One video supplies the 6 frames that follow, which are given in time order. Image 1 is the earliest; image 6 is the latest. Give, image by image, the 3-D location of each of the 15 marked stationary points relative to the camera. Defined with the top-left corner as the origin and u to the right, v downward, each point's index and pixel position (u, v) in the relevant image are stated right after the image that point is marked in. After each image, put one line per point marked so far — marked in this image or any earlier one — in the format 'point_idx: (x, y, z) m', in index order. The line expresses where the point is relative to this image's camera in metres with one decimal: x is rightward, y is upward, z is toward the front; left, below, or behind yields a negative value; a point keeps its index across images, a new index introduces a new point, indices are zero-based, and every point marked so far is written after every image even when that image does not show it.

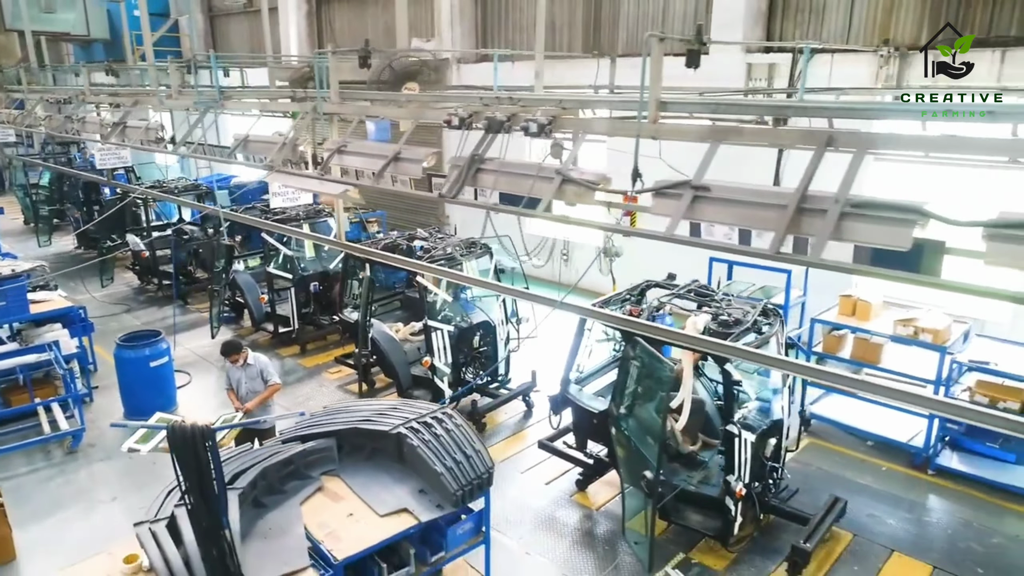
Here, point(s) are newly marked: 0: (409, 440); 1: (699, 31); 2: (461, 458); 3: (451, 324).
0: (-0.5, -0.7, +3.7) m
1: (+0.7, +1.0, +3.2) m
2: (-0.2, -0.8, +3.7) m
3: (-0.5, -0.3, +6.6) m
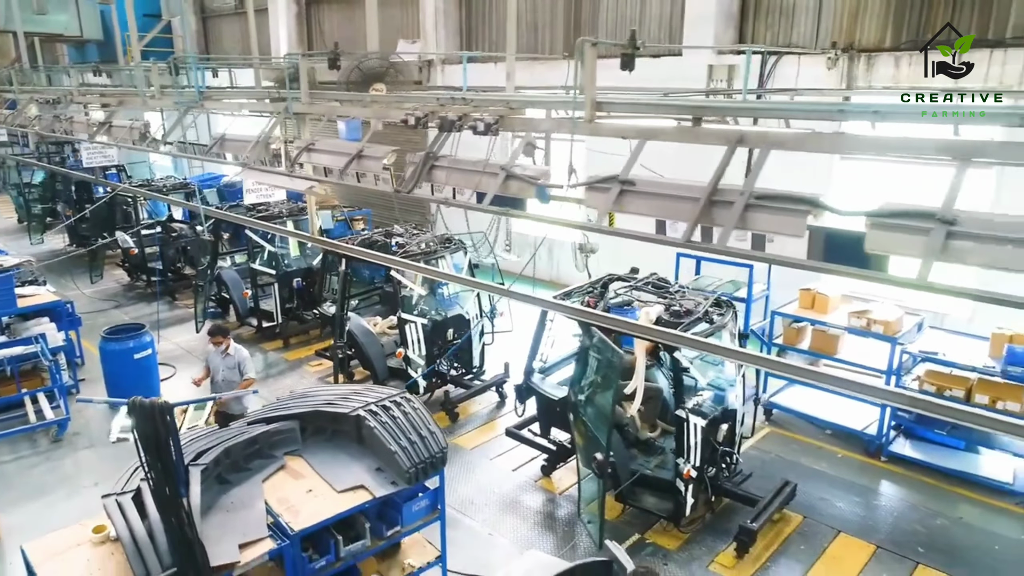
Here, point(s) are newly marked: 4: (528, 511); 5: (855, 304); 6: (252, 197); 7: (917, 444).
0: (-0.7, -0.6, +3.9) m
1: (+0.5, +1.1, +3.5) m
2: (-0.5, -0.7, +3.9) m
3: (-0.7, -0.2, +6.8) m
4: (+0.1, -1.5, +5.4) m
5: (+2.7, -0.1, +6.4) m
6: (-1.8, +0.6, +5.5) m
7: (+3.0, -1.2, +6.1) m
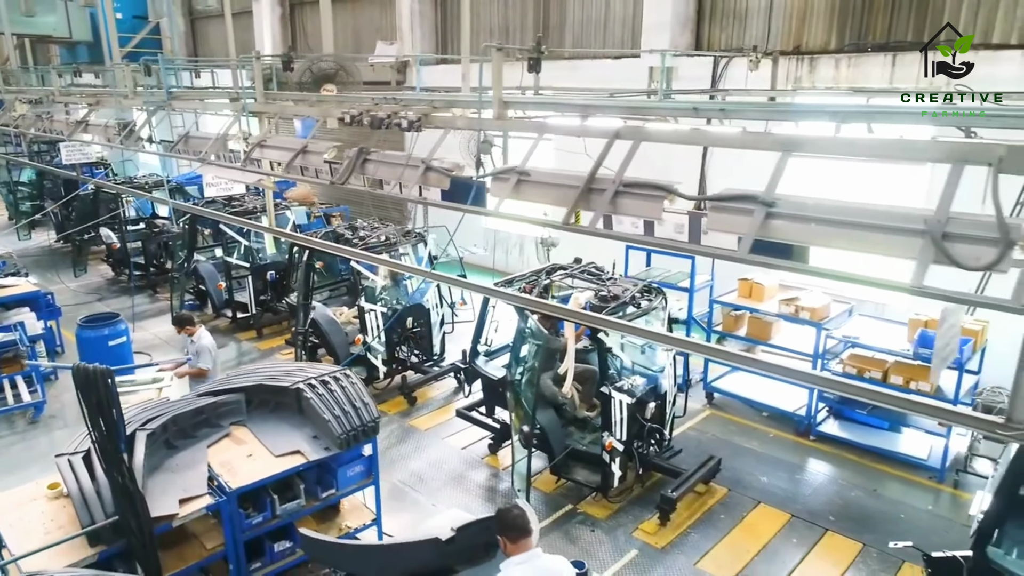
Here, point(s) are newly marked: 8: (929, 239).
0: (-1.1, -0.6, +4.3) m
1: (+0.1, +1.1, +3.8) m
2: (-0.8, -0.6, +4.2) m
3: (-1.1, -0.2, +7.2) m
4: (-0.3, -1.4, +5.8) m
5: (+2.3, 0.0, +6.8) m
6: (-2.1, +0.7, +5.9) m
7: (+2.6, -1.1, +6.5) m
8: (+1.1, +0.1, +2.3) m
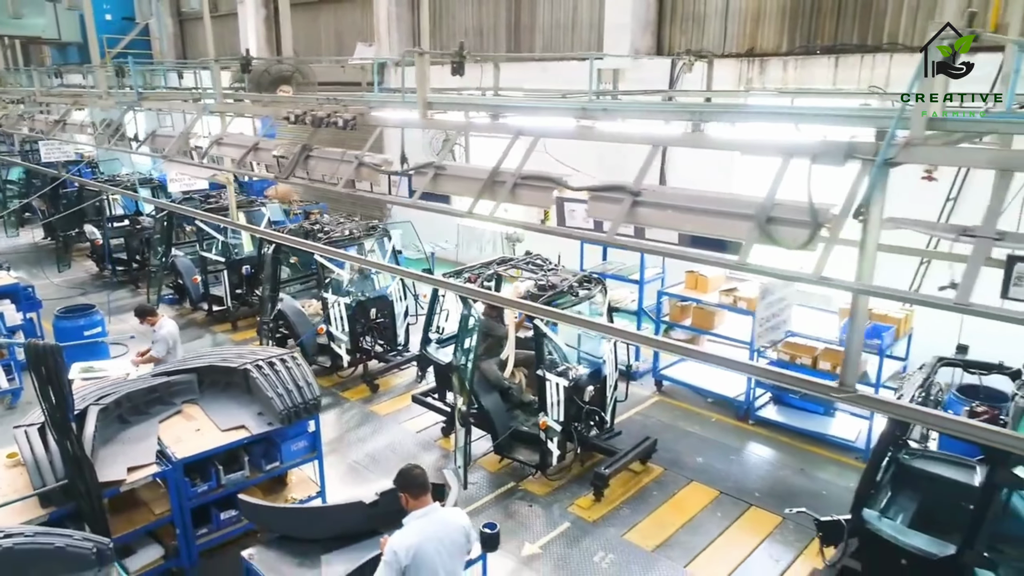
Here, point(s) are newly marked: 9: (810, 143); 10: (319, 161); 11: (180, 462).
0: (-1.5, -0.5, +4.6) m
1: (-0.3, +1.2, +4.2) m
2: (-1.2, -0.5, +4.6) m
3: (-1.5, -0.1, +7.5) m
4: (-0.7, -1.3, +6.1) m
5: (+1.9, 0.0, +7.1) m
6: (-2.5, +0.8, +6.2) m
7: (+2.2, -1.0, +6.8) m
8: (+0.8, +0.2, +2.6) m
9: (+0.9, +0.5, +2.6) m
10: (-1.1, +0.7, +4.5) m
11: (-1.6, -0.9, +4.0) m
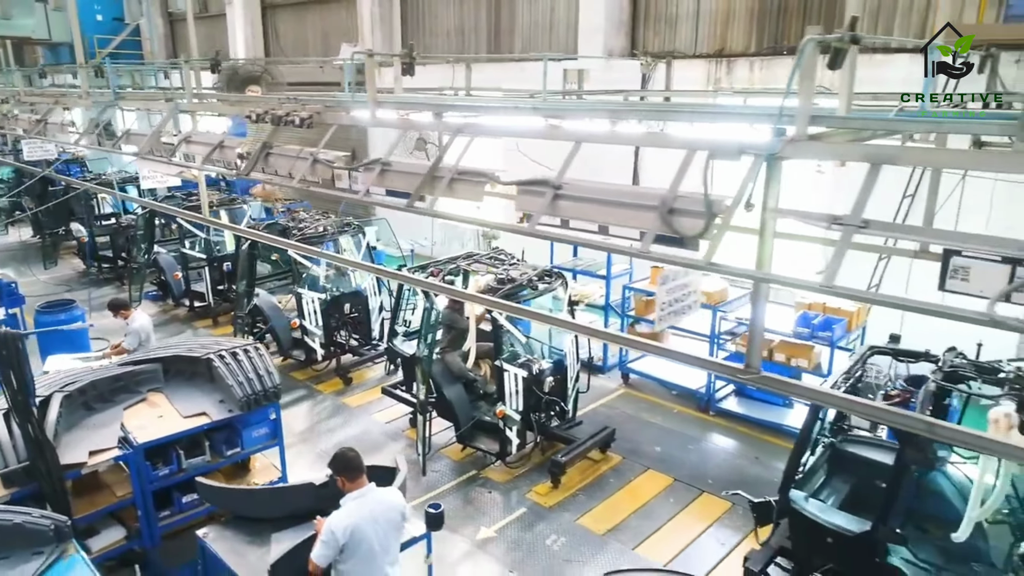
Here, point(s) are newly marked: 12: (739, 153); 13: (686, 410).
0: (-1.7, -0.4, +4.8) m
1: (-0.5, +1.3, +4.3) m
2: (-1.5, -0.5, +4.7) m
3: (-1.8, 0.0, +7.7) m
4: (-0.9, -1.3, +6.3) m
5: (+1.6, +0.1, +7.3) m
6: (-2.8, +0.8, +6.4) m
7: (+2.0, -1.0, +7.0) m
8: (+0.5, +0.3, +2.8) m
9: (+0.7, +0.5, +2.8) m
10: (-1.3, +0.7, +4.7) m
11: (-1.9, -0.8, +4.2) m
12: (+0.8, +0.4, +2.7) m
13: (+1.5, -1.0, +7.1) m
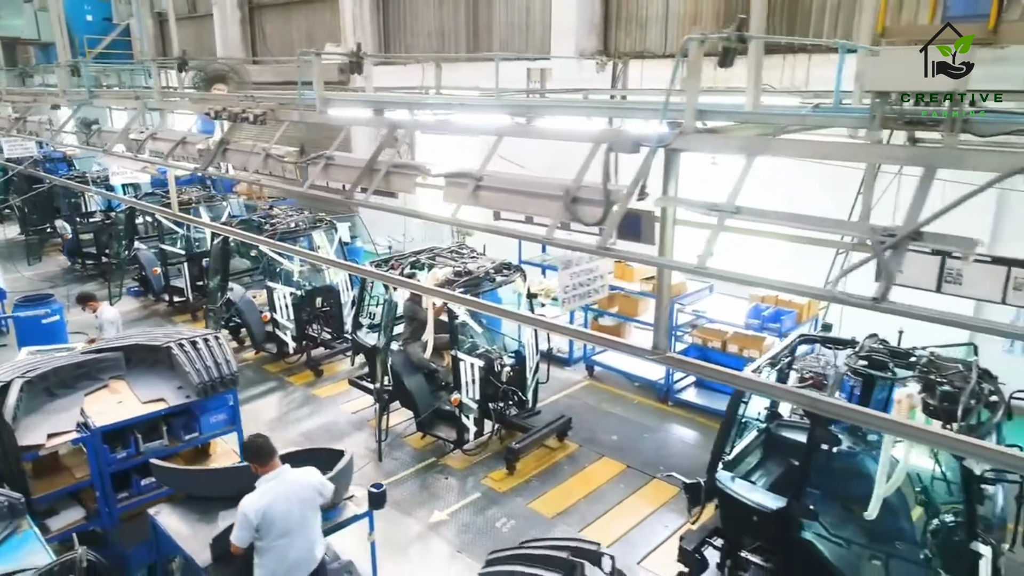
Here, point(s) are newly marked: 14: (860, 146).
0: (-2.0, -0.4, +5.0) m
1: (-0.8, +1.3, +4.5) m
2: (-1.8, -0.4, +4.9) m
3: (-2.1, 0.0, +7.8) m
4: (-1.2, -1.2, +6.5) m
5: (+1.3, +0.1, +7.5) m
6: (-3.1, +0.9, +6.5) m
7: (+1.6, -0.9, +7.2) m
8: (+0.2, +0.3, +2.9) m
9: (+0.3, +0.6, +2.9) m
10: (-1.6, +0.8, +4.9) m
11: (-2.2, -0.8, +4.4) m
12: (+0.5, +0.5, +2.9) m
13: (+1.2, -1.0, +7.3) m
14: (+1.0, +0.4, +2.3) m
